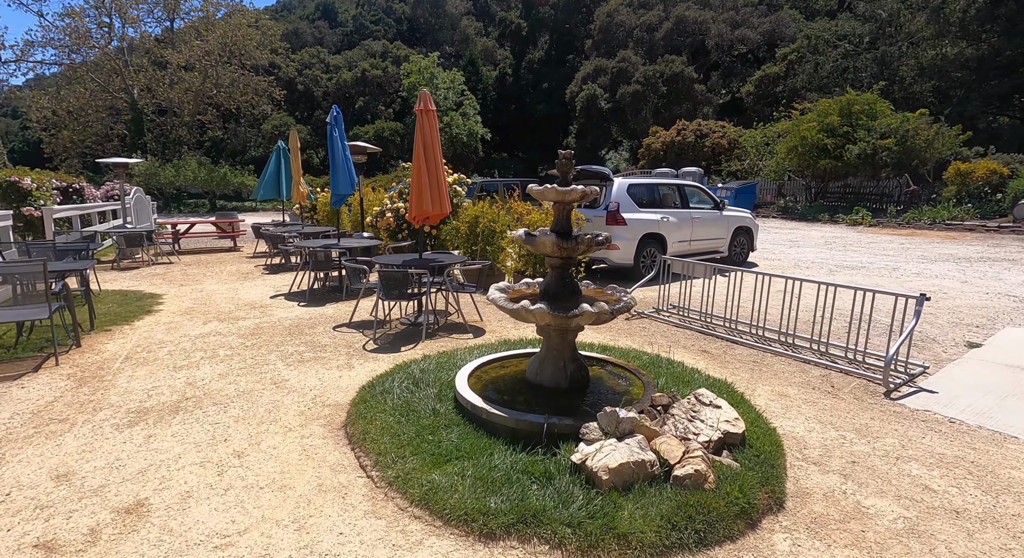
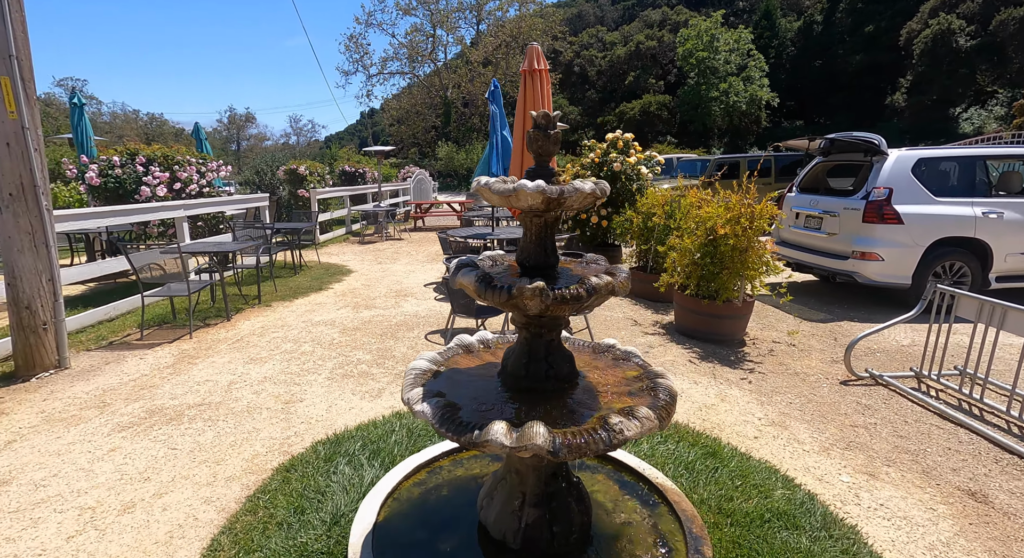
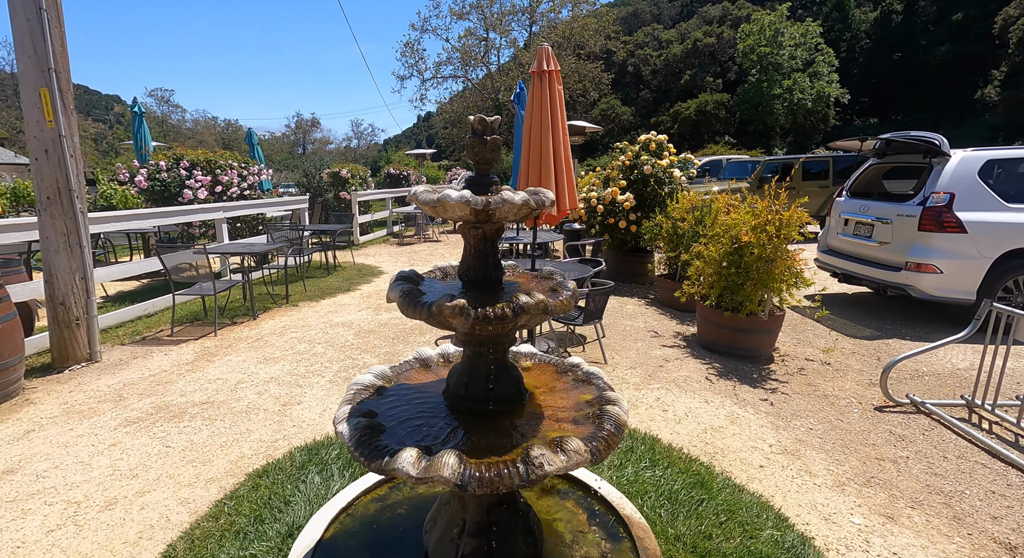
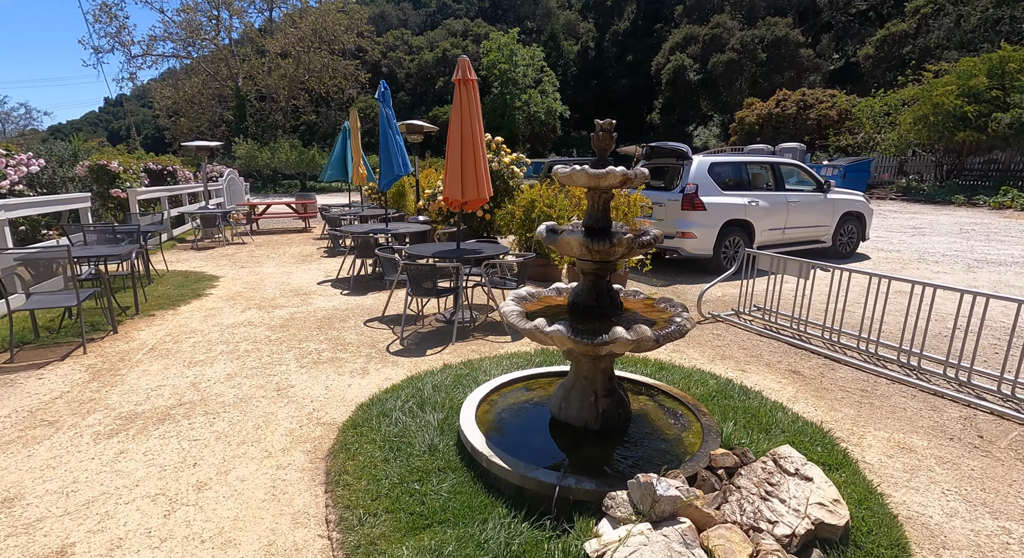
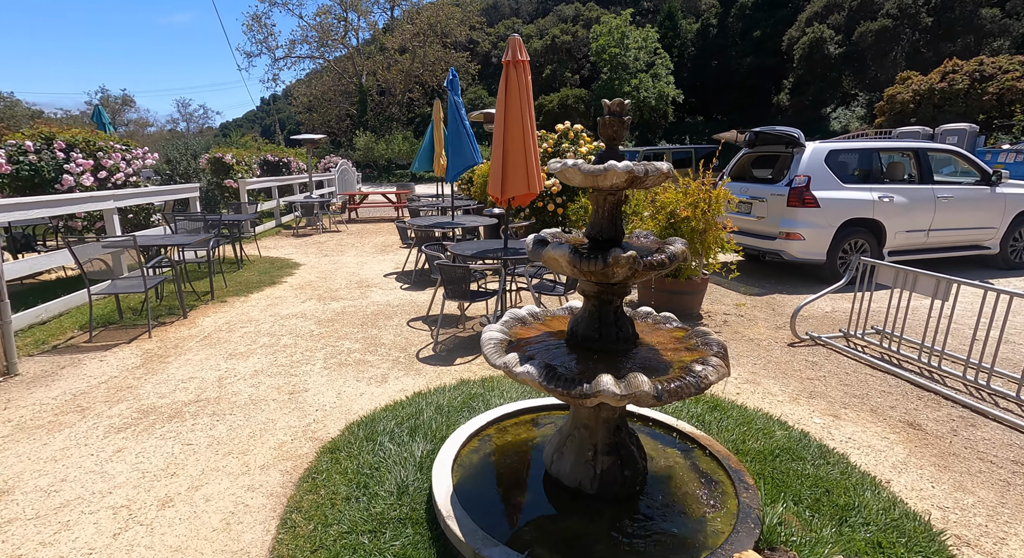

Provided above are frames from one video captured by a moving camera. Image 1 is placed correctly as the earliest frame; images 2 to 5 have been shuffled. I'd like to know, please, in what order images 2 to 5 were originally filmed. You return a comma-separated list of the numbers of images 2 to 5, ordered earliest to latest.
4, 5, 2, 3
